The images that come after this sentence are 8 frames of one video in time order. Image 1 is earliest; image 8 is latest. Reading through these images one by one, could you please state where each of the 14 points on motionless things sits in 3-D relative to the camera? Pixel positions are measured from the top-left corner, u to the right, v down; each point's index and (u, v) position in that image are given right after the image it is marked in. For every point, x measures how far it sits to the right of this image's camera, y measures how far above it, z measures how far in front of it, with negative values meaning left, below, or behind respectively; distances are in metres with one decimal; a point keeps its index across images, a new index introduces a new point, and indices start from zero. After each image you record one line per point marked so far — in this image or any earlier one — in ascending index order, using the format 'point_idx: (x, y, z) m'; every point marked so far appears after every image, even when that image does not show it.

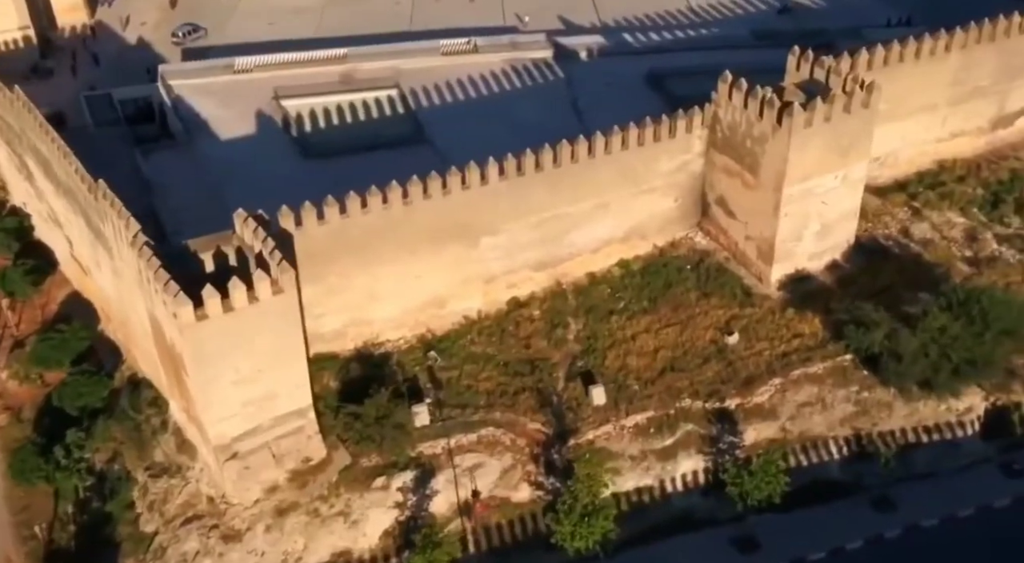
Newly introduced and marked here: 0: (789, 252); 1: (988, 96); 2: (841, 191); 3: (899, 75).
0: (+4.3, +0.4, +15.8) m
1: (+9.1, +3.5, +19.2) m
2: (+5.0, +1.4, +15.7) m
3: (+6.9, +3.6, +18.0) m
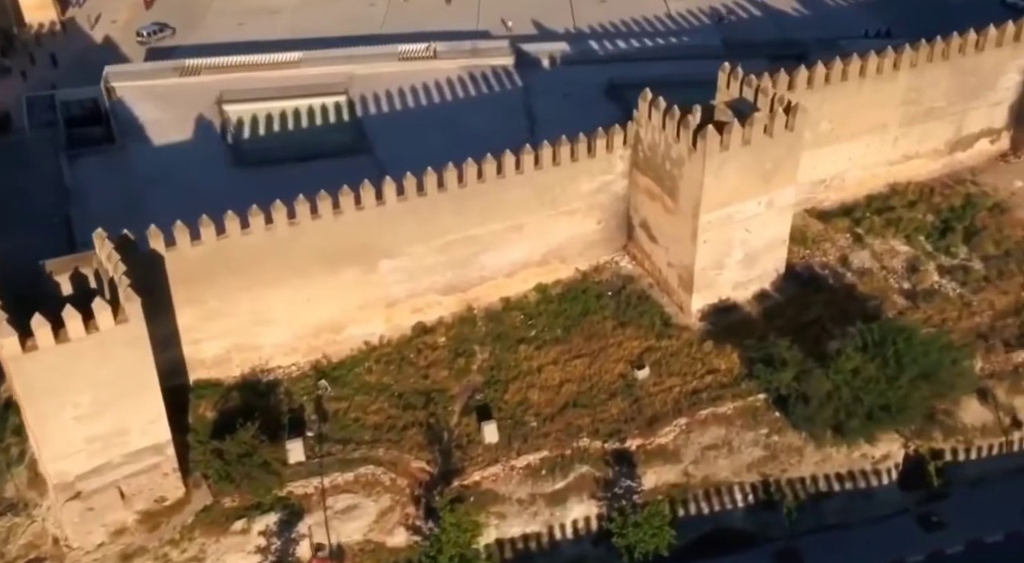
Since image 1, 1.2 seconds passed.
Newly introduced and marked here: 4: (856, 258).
0: (+2.9, 0.0, +14.9) m
1: (+7.8, +3.0, +18.3) m
2: (+3.7, +0.9, +14.8) m
3: (+5.6, +3.1, +17.1) m
4: (+5.6, +0.4, +16.6) m
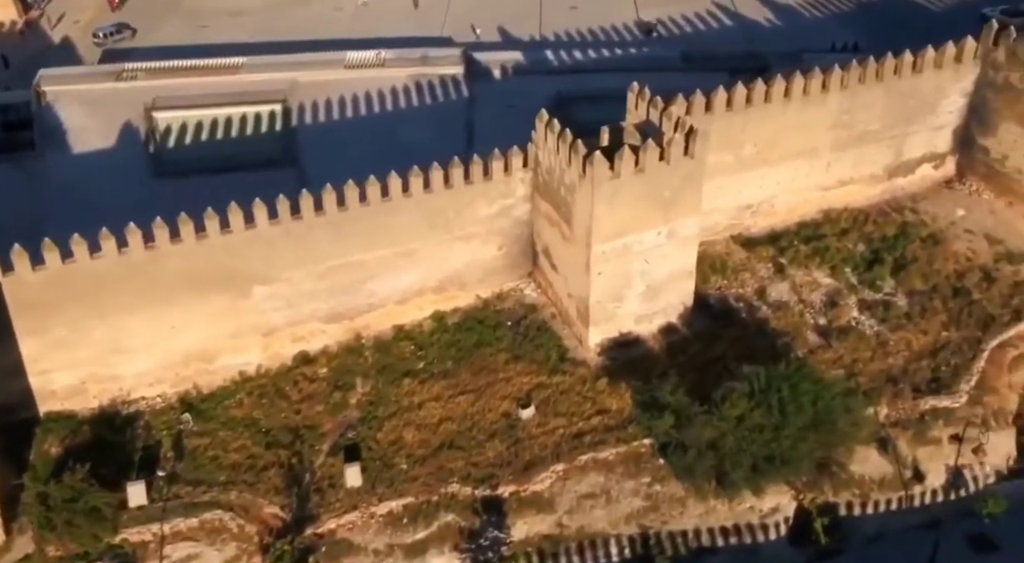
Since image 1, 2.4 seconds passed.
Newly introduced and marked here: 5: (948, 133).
0: (+1.3, -0.5, +14.1) m
1: (+6.3, +2.4, +17.5) m
2: (+2.1, +0.5, +14.0) m
3: (+4.1, +2.6, +16.3) m
4: (+4.0, -0.1, +15.8) m
5: (+7.8, +2.6, +18.0) m
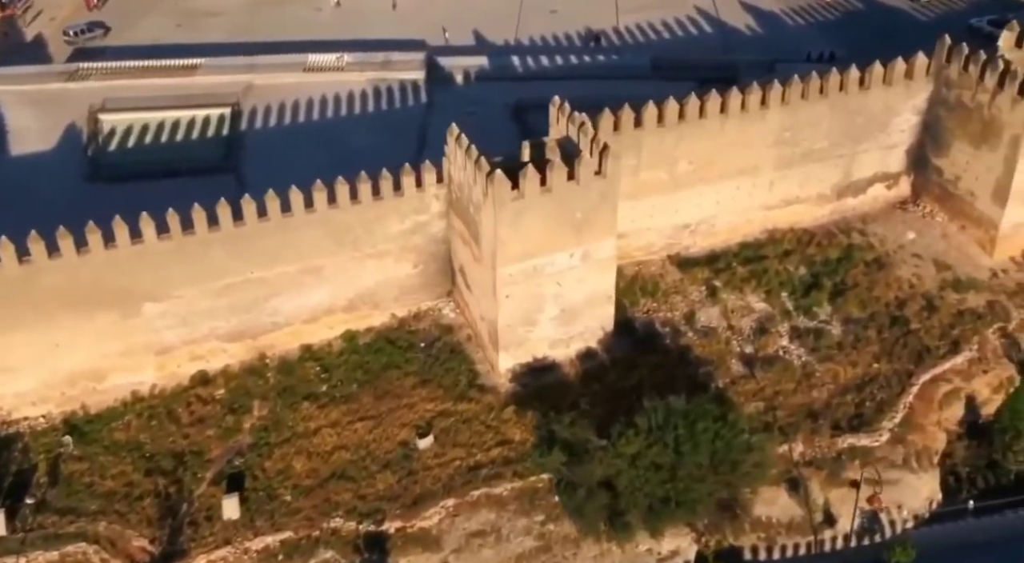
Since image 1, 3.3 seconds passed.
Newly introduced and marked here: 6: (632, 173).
0: (+0.1, -0.8, +13.5) m
1: (+5.2, +2.0, +16.8) m
2: (+0.9, +0.1, +13.3) m
3: (+3.0, +2.3, +15.6) m
4: (+2.8, -0.5, +15.1) m
5: (+6.6, +2.2, +17.3) m
6: (+1.8, +1.7, +15.5) m
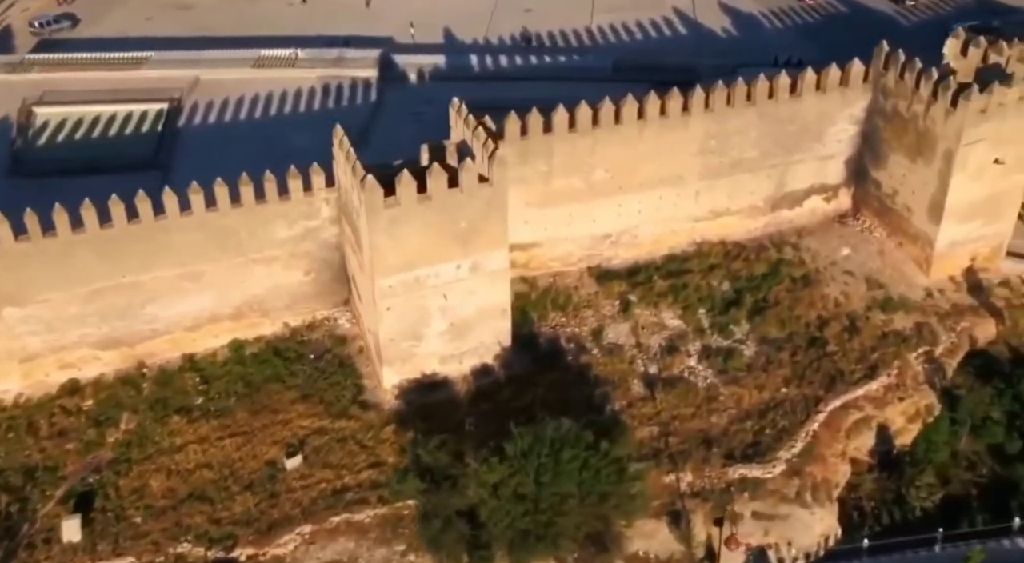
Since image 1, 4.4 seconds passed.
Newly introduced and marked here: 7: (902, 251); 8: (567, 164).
0: (-1.3, -0.9, +12.7) m
1: (+3.8, +1.8, +16.0) m
2: (-0.5, 0.0, +12.6) m
3: (+1.6, +2.0, +14.8) m
4: (+1.4, -0.7, +14.4) m
5: (+5.3, +1.9, +16.5) m
6: (+0.5, +1.5, +14.7) m
7: (+6.1, +0.5, +16.0) m
8: (+0.8, +1.7, +14.7) m
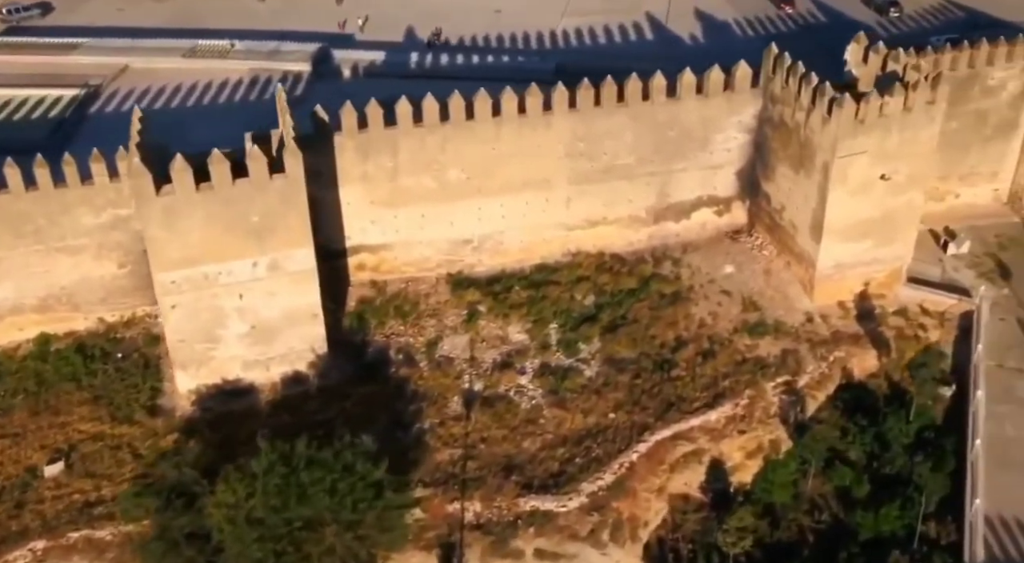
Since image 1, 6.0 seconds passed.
0: (-3.6, -0.9, +11.8) m
1: (+1.8, +1.5, +14.9) m
2: (-2.7, 0.0, +11.6) m
3: (-0.5, +1.9, +13.8) m
4: (-0.8, -0.8, +13.3) m
5: (+3.3, +1.6, +15.3) m
6: (-1.6, +1.4, +13.7) m
7: (+4.0, +0.1, +14.8) m
8: (-1.3, +1.6, +13.7) m
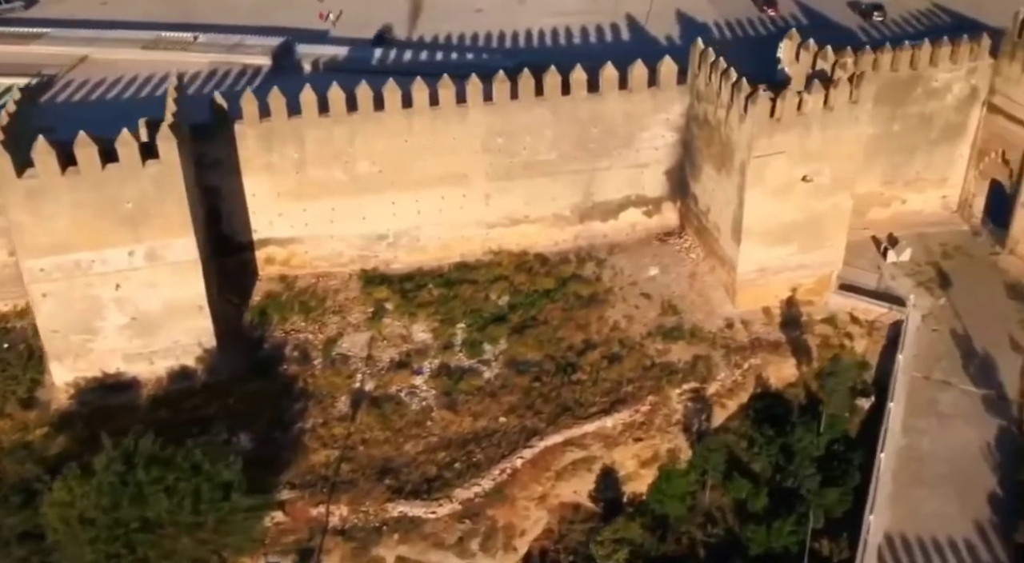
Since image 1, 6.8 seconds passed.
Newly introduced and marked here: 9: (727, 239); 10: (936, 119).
0: (-4.8, -0.8, +11.4) m
1: (+0.6, +1.5, +14.4) m
2: (-4.0, +0.1, +11.2) m
3: (-1.6, +2.0, +13.3) m
4: (-2.0, -0.7, +12.8) m
5: (+2.1, +1.6, +14.8) m
6: (-2.8, +1.5, +13.3) m
7: (+2.8, +0.1, +14.3) m
8: (-2.5, +1.7, +13.2) m
9: (+2.9, +0.6, +13.6) m
10: (+6.5, +2.5, +15.6) m
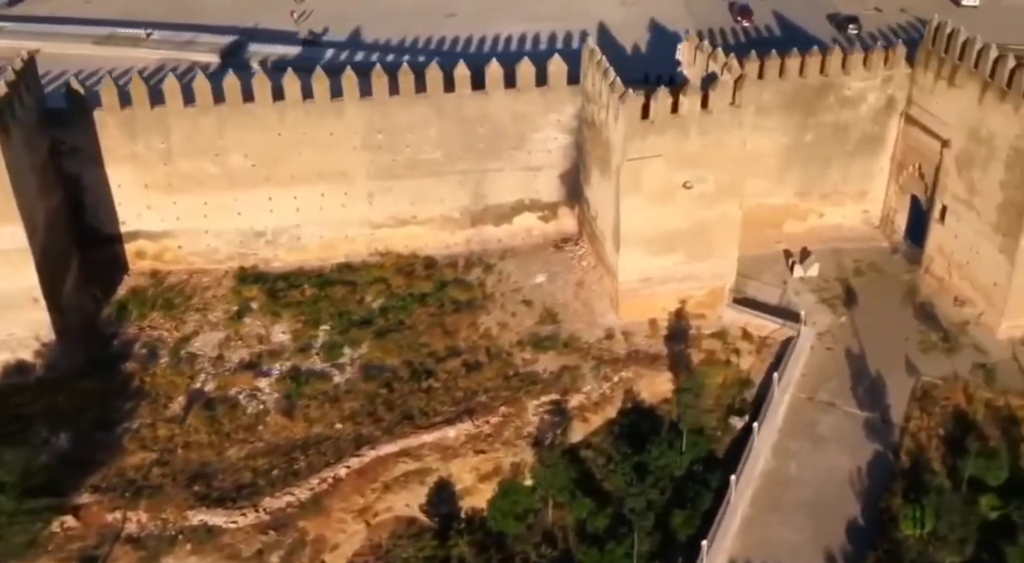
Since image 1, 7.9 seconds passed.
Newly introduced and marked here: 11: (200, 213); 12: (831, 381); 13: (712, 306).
0: (-6.5, -0.6, +10.9) m
1: (-0.9, +1.5, +13.9) m
2: (-5.6, +0.2, +10.7) m
3: (-3.2, +2.0, +12.9) m
4: (-3.7, -0.7, +12.3) m
5: (+0.6, +1.5, +14.3) m
6: (-4.4, +1.5, +12.8) m
7: (+1.2, 0.0, +13.7) m
8: (-4.1, +1.7, +12.8) m
9: (+1.3, +0.5, +13.0) m
10: (+5.0, +2.2, +15.0) m
11: (-4.1, +0.9, +13.3) m
12: (+4.0, -1.2, +12.7) m
13: (+2.6, -0.3, +13.3) m
